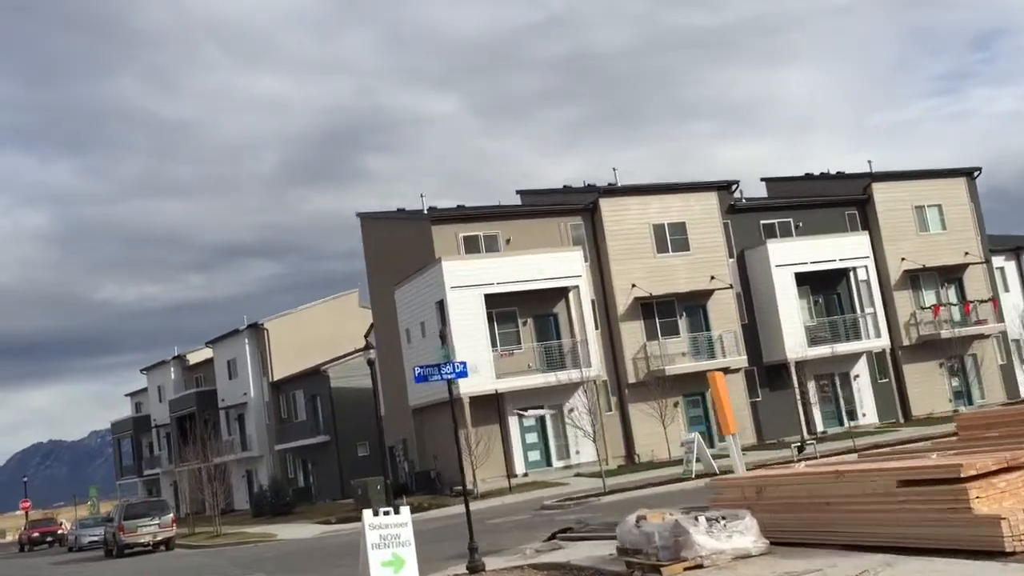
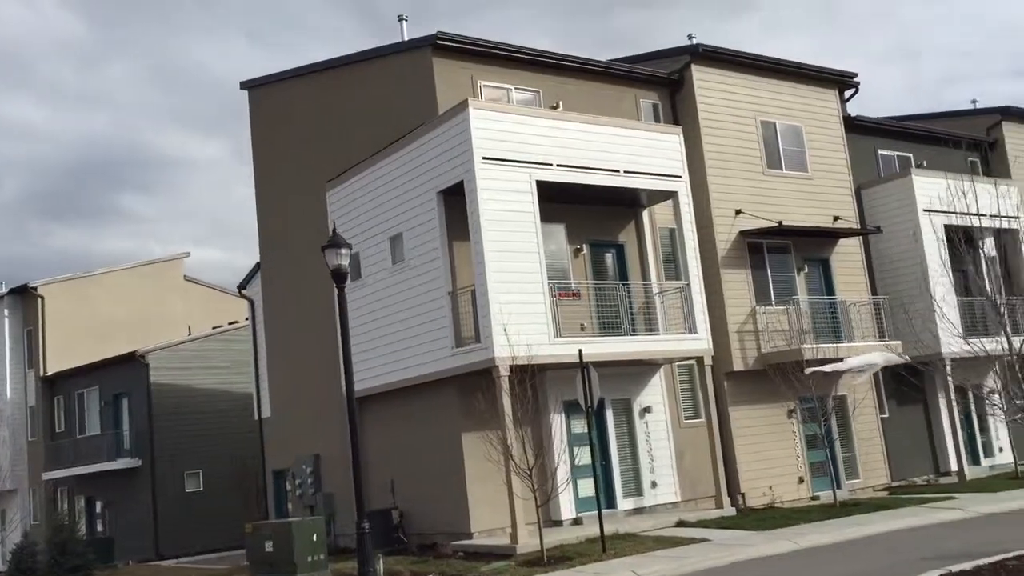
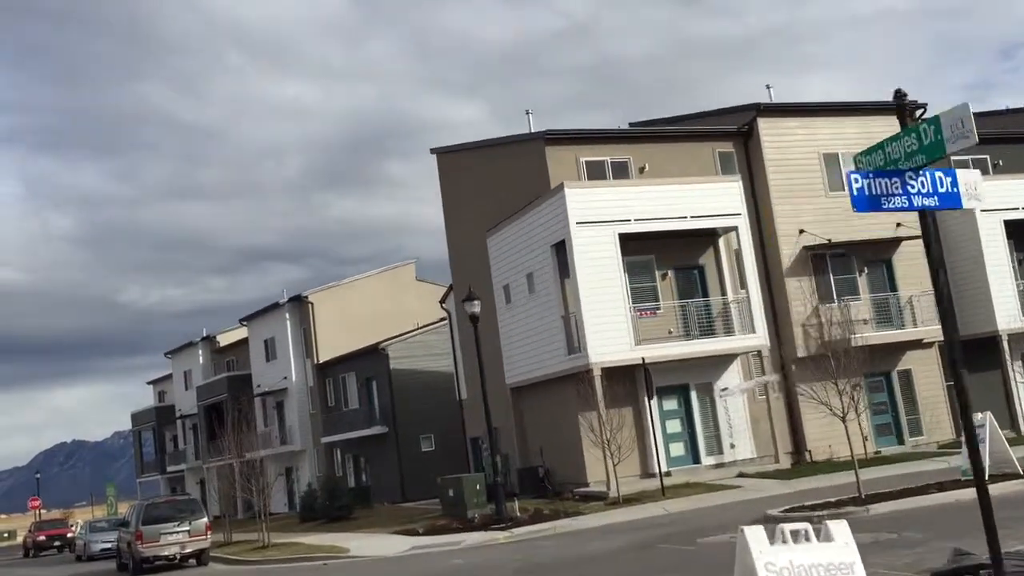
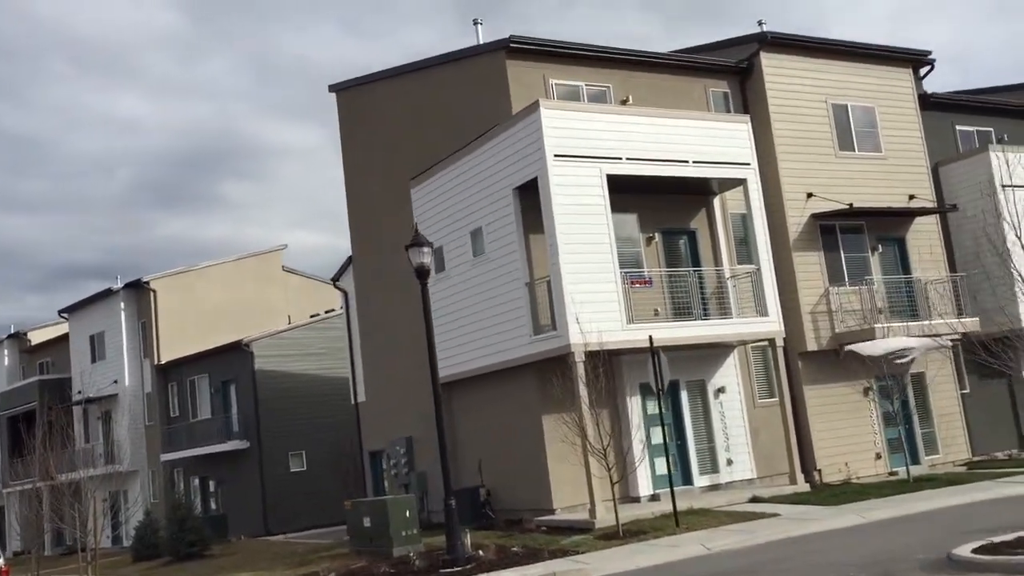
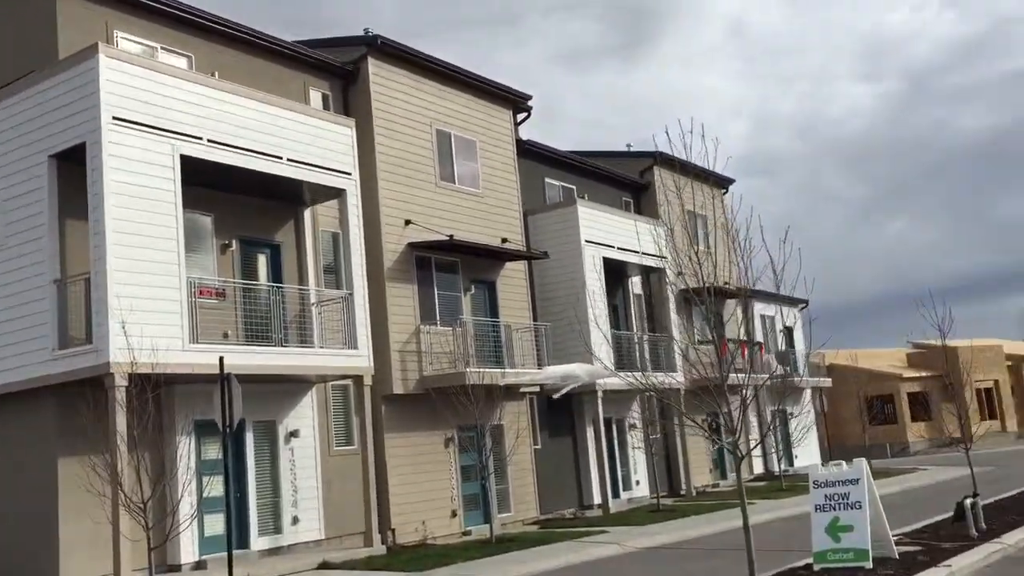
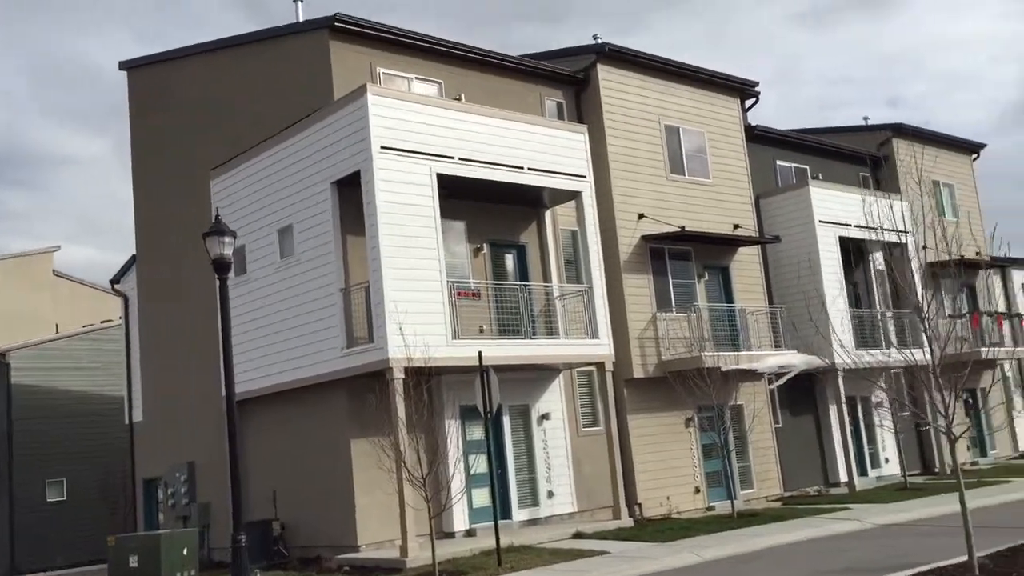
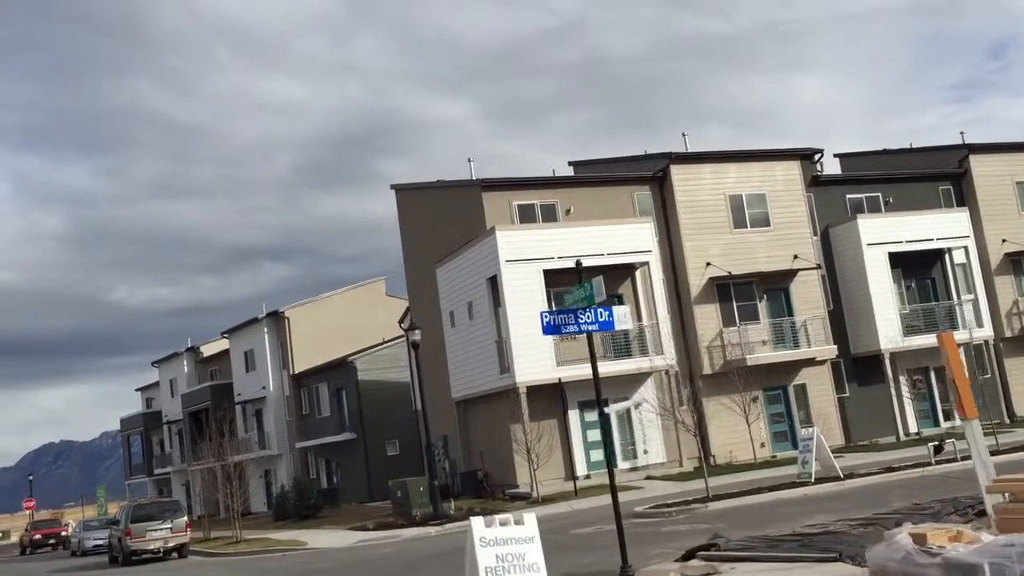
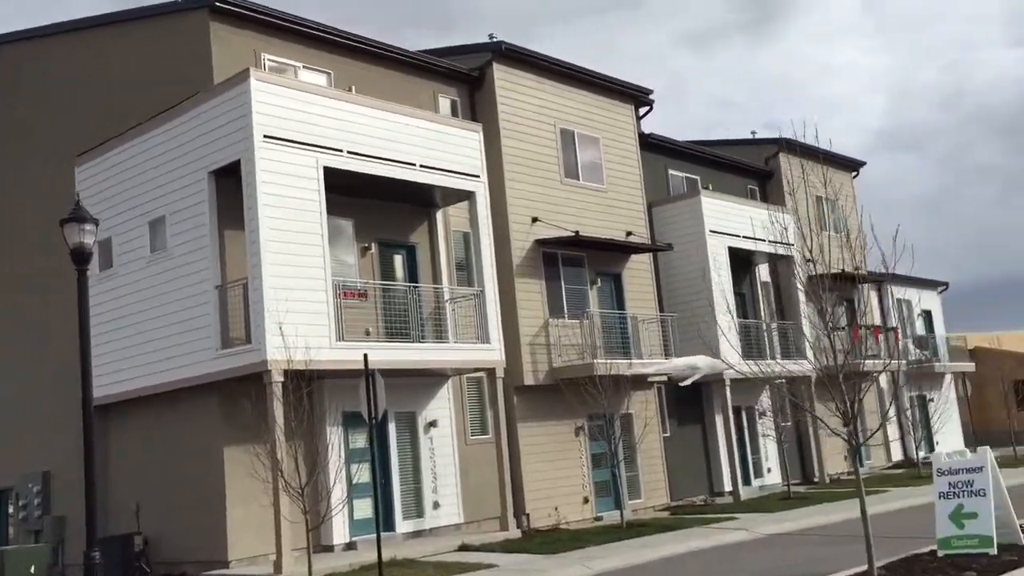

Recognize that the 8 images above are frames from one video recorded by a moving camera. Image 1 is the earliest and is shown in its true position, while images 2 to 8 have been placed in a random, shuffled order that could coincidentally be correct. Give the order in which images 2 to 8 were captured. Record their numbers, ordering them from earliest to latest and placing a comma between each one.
7, 3, 4, 2, 6, 8, 5
